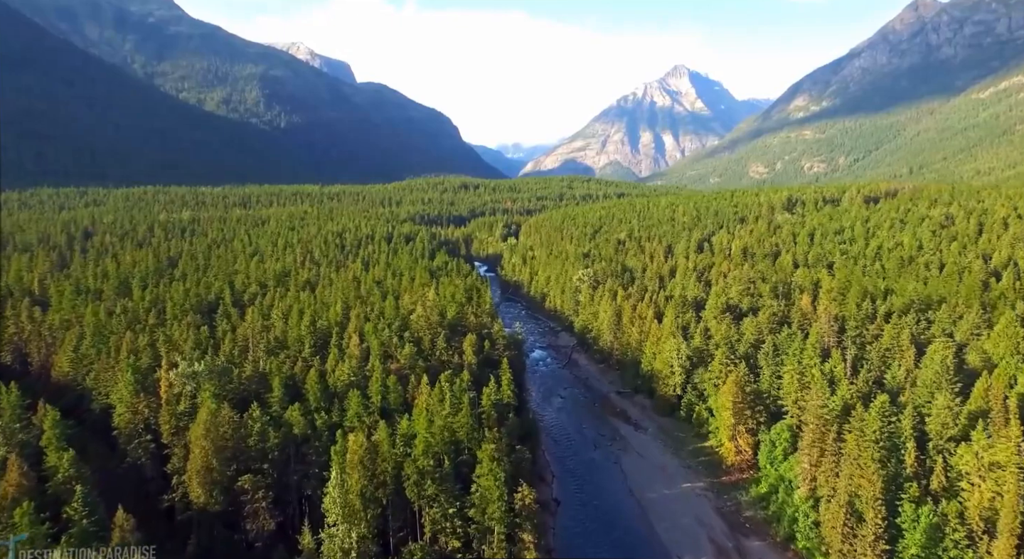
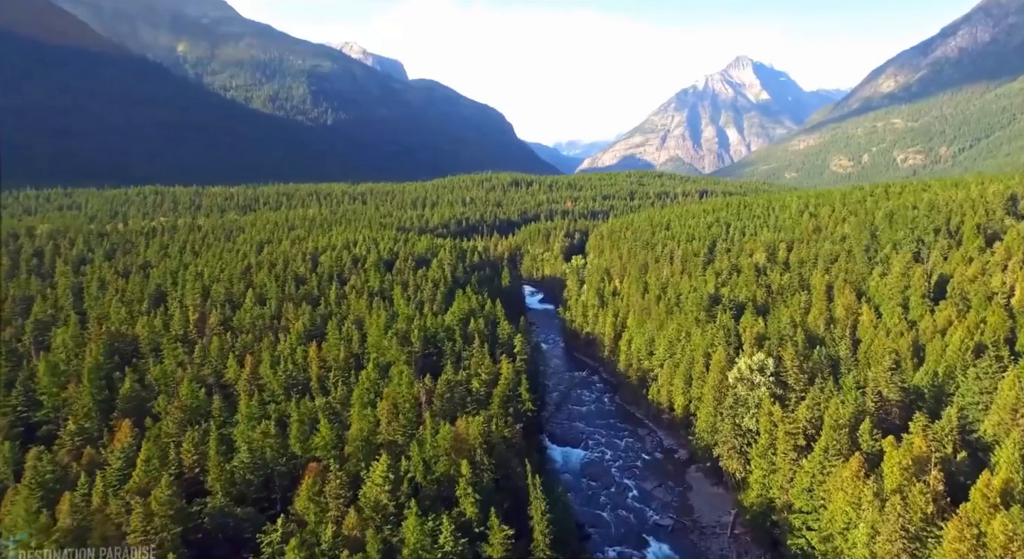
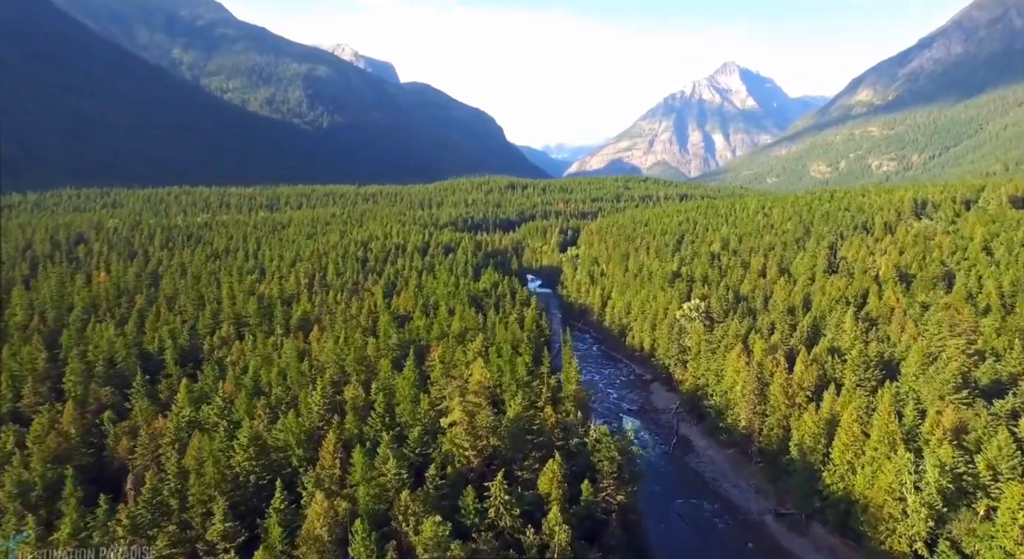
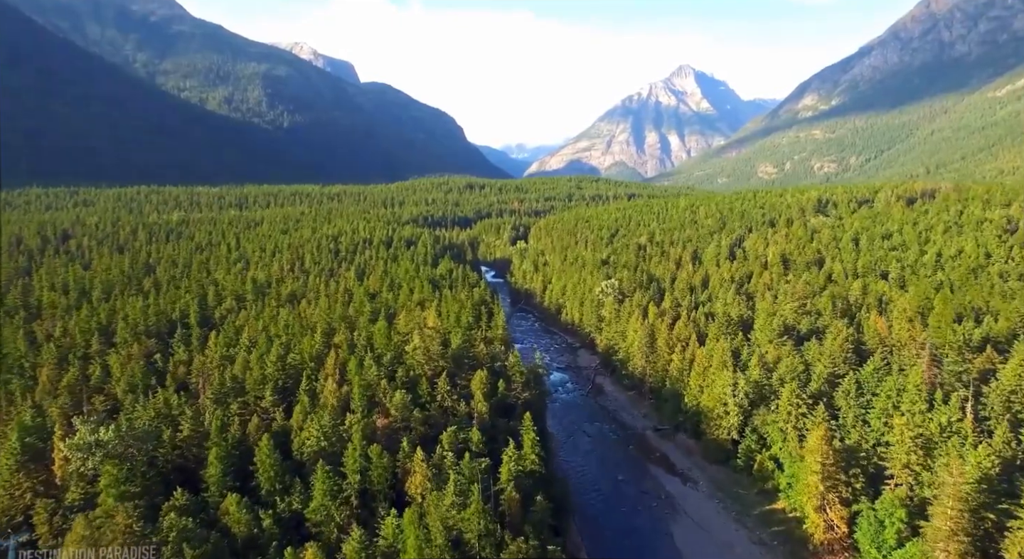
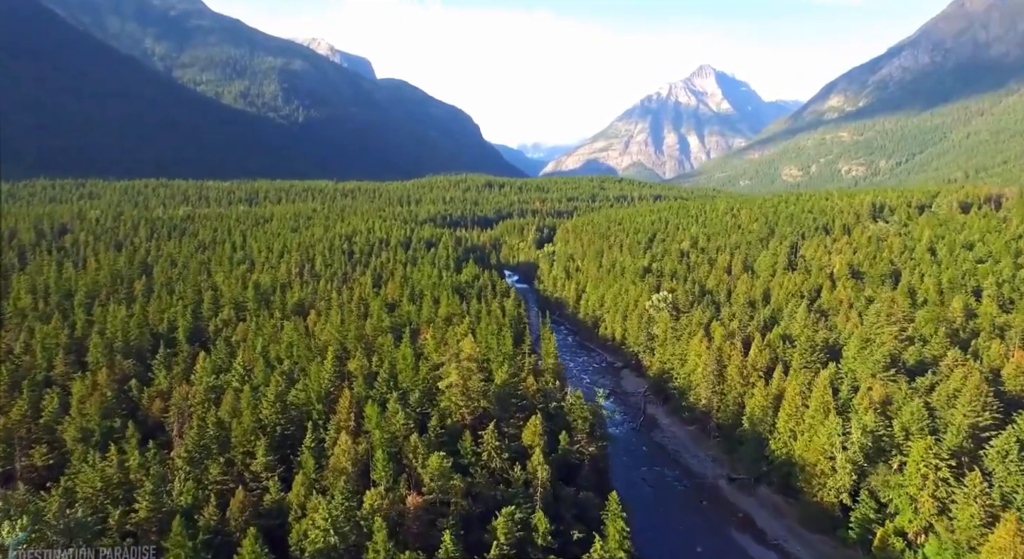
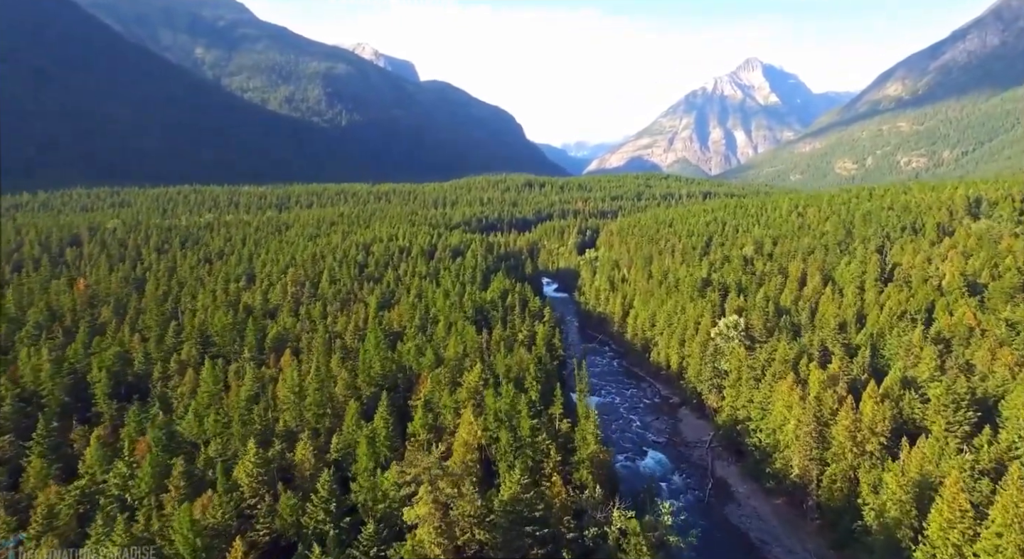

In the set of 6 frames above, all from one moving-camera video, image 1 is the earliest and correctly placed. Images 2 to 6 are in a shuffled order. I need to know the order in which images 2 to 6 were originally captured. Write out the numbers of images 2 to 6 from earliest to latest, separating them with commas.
4, 5, 3, 6, 2
